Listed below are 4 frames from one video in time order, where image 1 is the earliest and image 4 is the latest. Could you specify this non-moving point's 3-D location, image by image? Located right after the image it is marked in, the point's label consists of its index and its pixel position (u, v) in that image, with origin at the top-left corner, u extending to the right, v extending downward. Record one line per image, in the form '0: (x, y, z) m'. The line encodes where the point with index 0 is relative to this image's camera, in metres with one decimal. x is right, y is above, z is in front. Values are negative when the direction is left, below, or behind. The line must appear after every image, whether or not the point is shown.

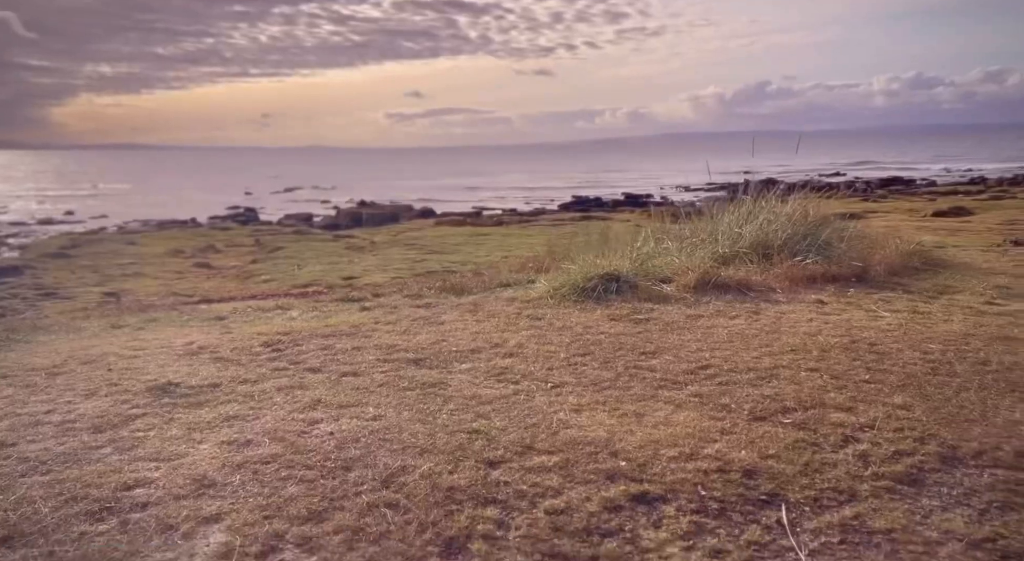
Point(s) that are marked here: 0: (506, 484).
0: (0.0, -0.9, +3.5) m
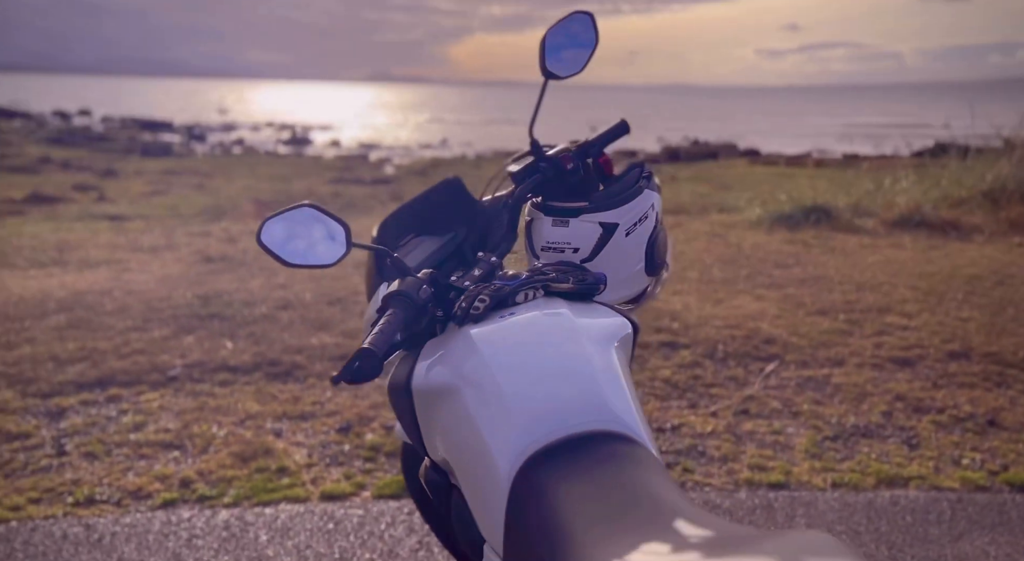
0: (+0.4, -0.3, +5.1) m
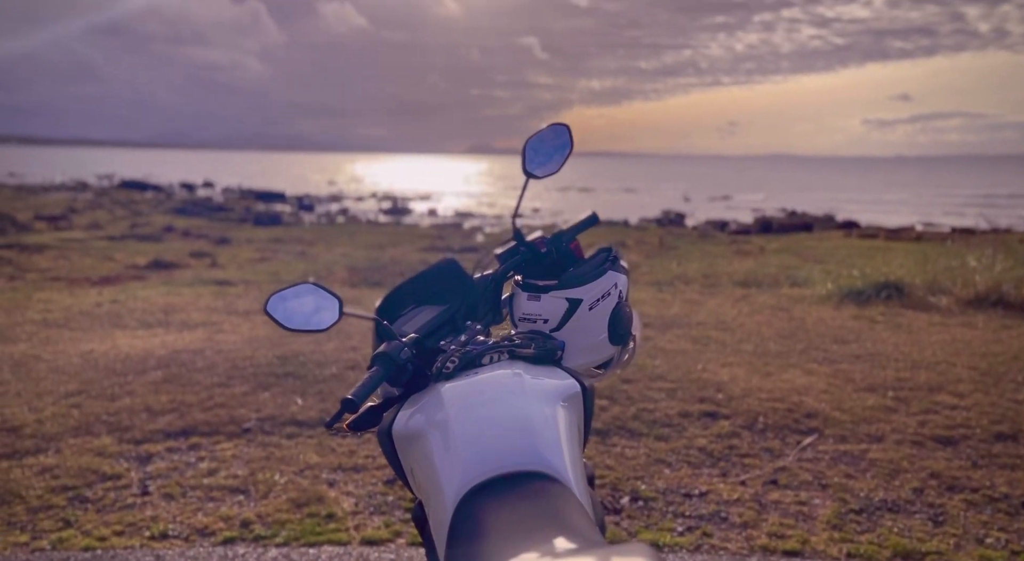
0: (+0.7, -0.8, +5.3) m
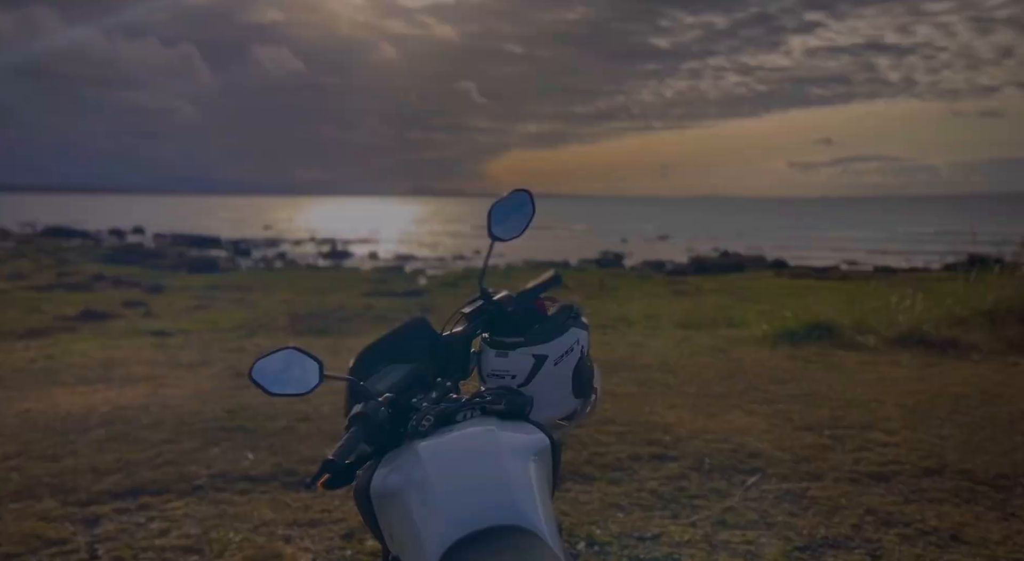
0: (+0.4, -1.1, +5.4) m
